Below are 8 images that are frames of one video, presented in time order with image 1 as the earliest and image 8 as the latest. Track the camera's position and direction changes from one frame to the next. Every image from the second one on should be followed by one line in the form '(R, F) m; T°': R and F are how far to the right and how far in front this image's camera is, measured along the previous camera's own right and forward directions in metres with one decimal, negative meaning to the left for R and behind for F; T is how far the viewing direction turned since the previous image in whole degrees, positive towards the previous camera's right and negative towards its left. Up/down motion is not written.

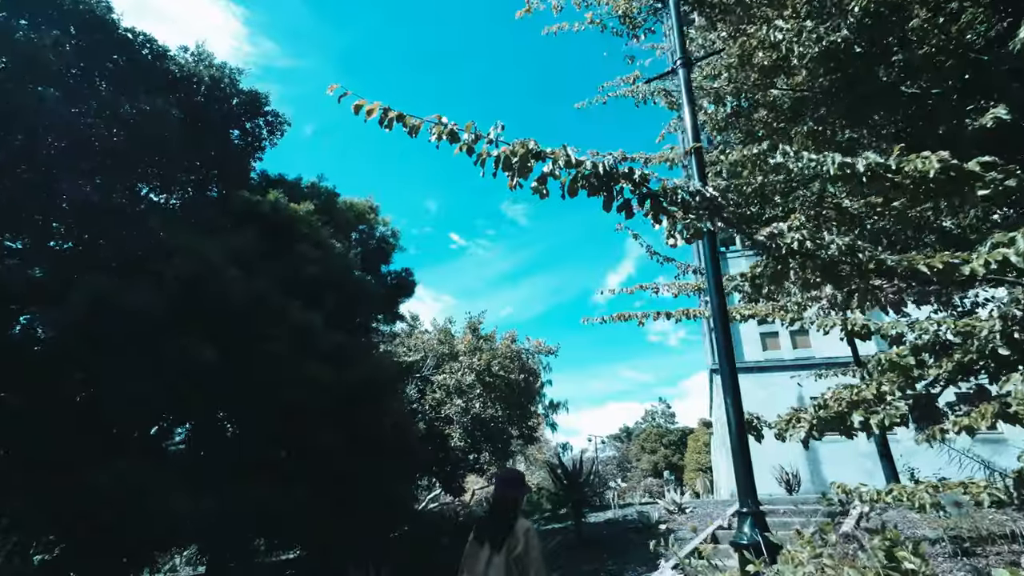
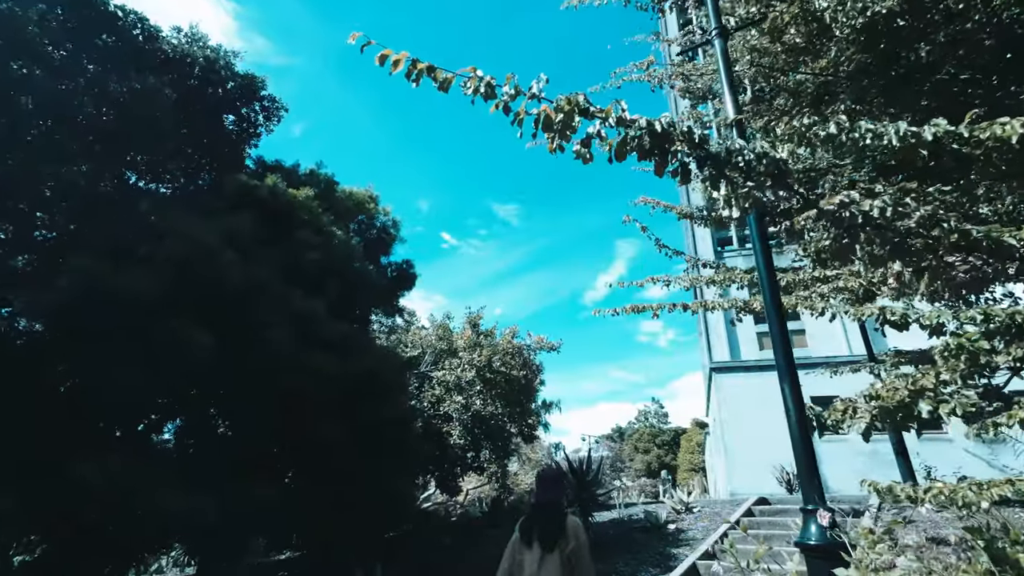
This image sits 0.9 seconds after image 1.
(-0.3, +0.3) m; +1°
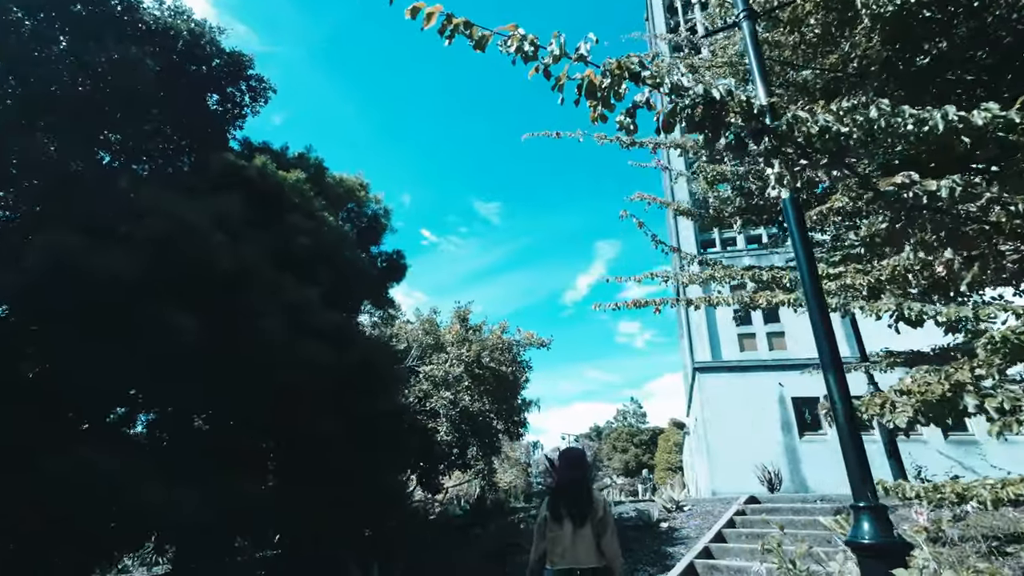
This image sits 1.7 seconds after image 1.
(-0.3, +0.2) m; +2°
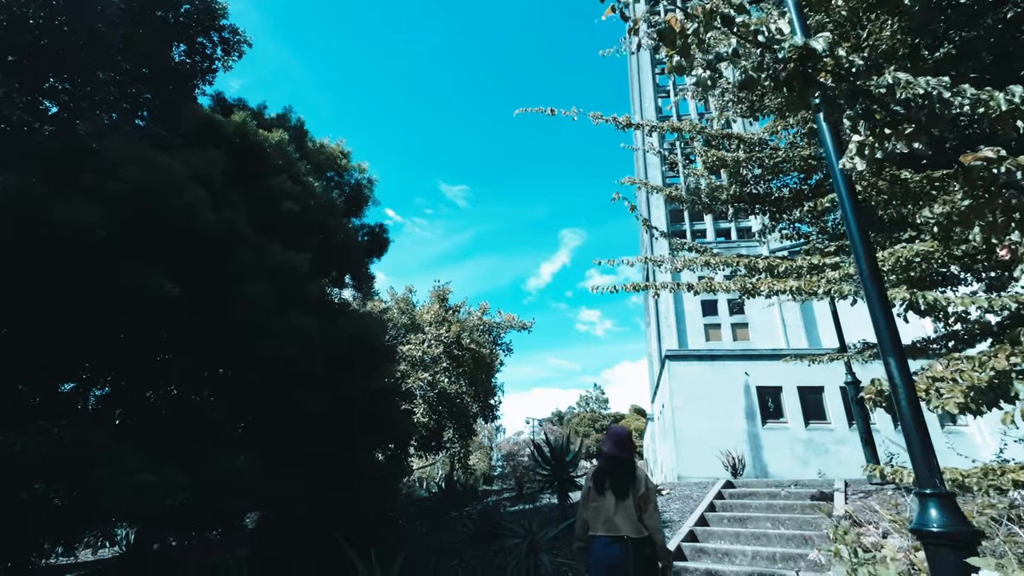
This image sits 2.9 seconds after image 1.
(-0.5, +0.3) m; +4°
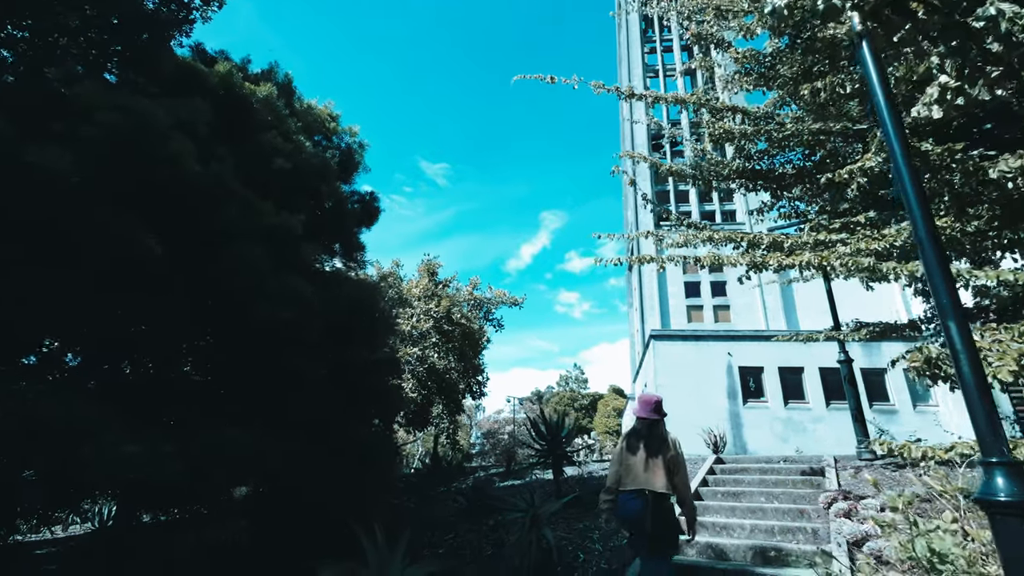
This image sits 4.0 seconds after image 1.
(-0.3, +0.2) m; +2°
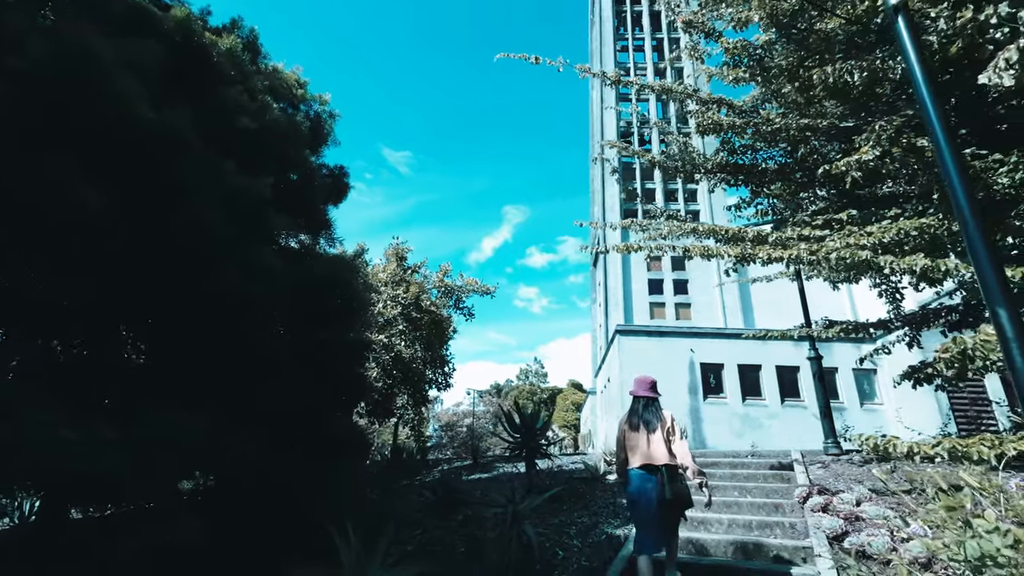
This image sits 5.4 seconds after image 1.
(-0.3, +0.3) m; +5°
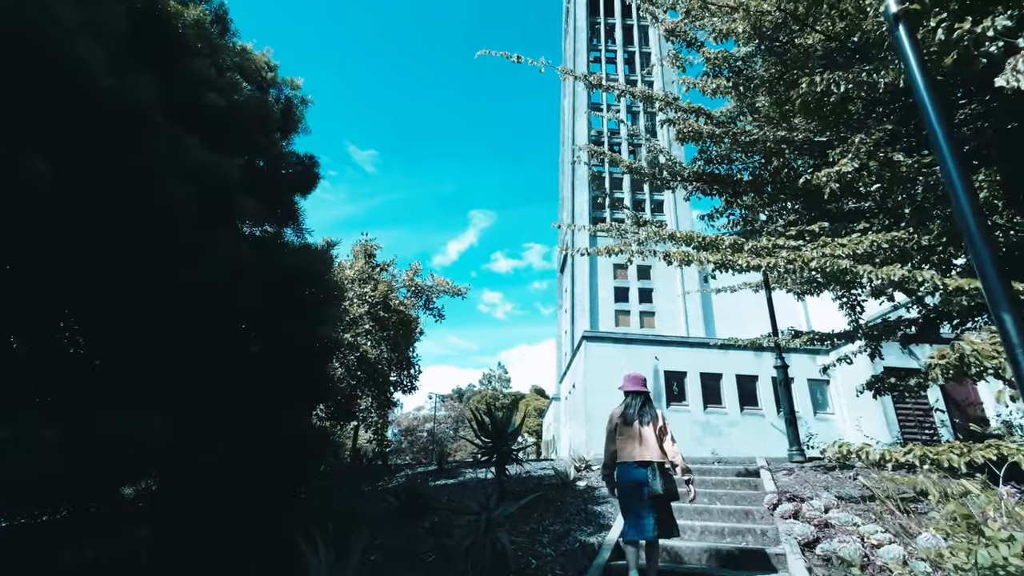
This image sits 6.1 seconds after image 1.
(-0.2, +0.2) m; +4°
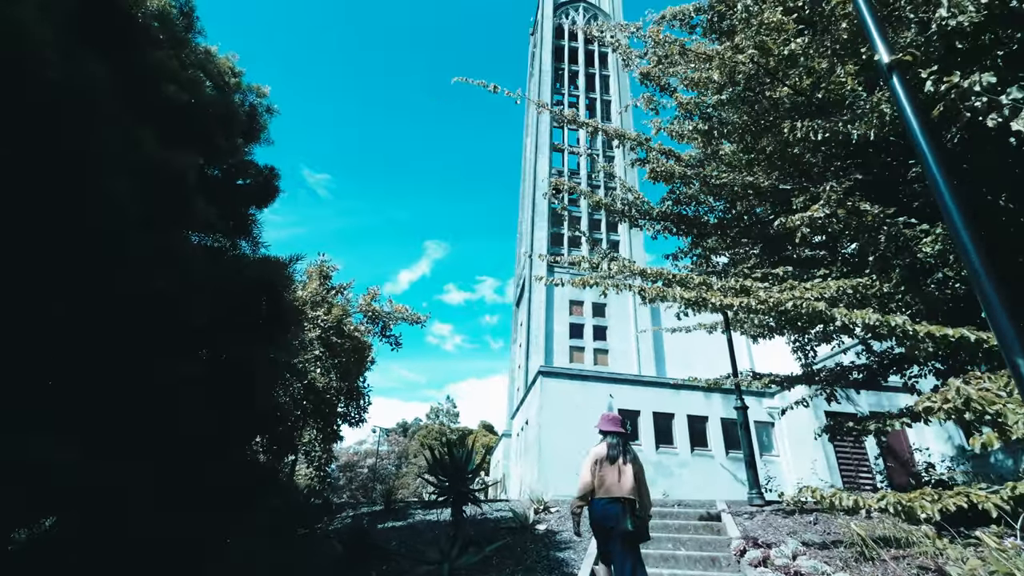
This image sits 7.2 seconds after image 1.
(-0.2, +0.3) m; +5°
